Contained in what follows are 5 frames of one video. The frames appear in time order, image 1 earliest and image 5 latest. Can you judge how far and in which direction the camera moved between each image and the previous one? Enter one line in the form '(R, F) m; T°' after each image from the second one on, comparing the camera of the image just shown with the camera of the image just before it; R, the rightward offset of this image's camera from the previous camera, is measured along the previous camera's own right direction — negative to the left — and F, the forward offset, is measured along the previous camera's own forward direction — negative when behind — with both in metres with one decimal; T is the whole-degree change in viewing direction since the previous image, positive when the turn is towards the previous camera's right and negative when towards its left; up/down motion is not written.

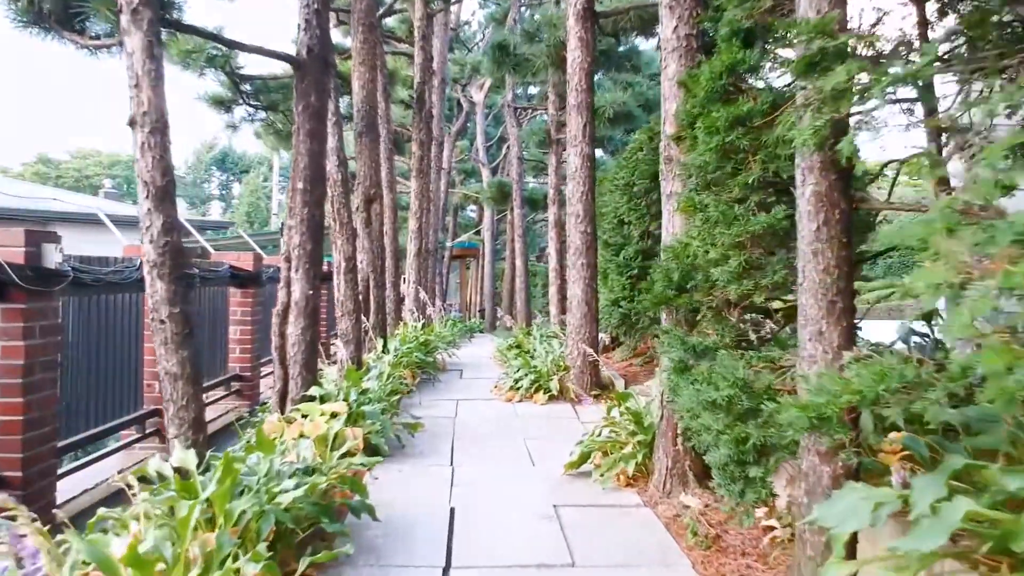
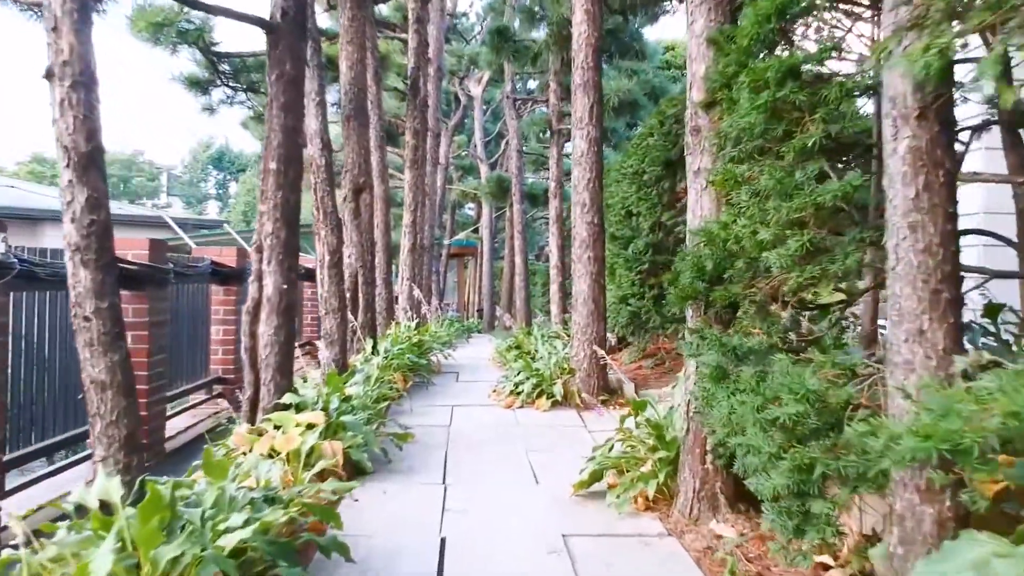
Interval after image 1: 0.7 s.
(0.0, +0.6) m; 0°
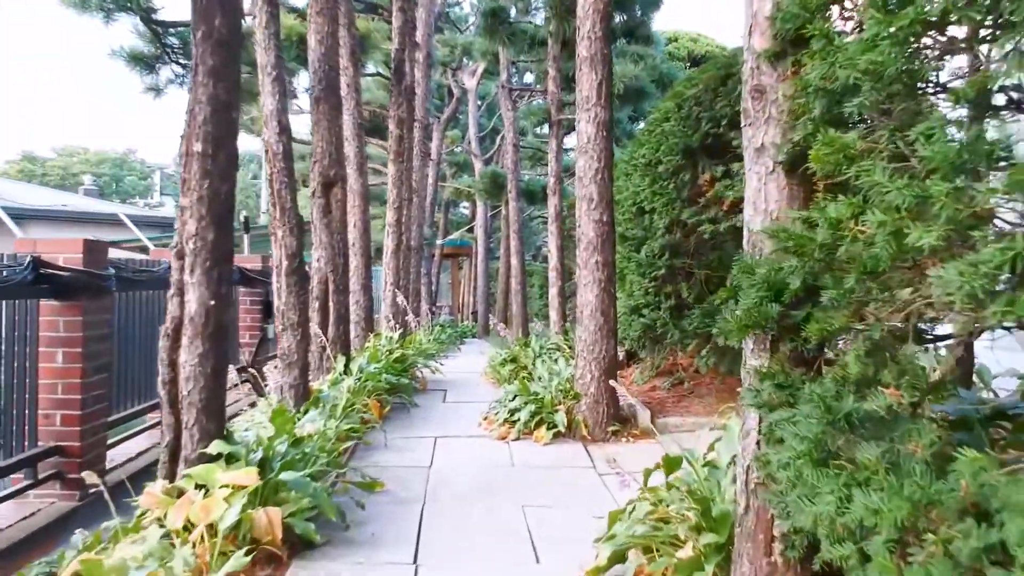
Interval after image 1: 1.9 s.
(0.0, +1.0) m; 0°
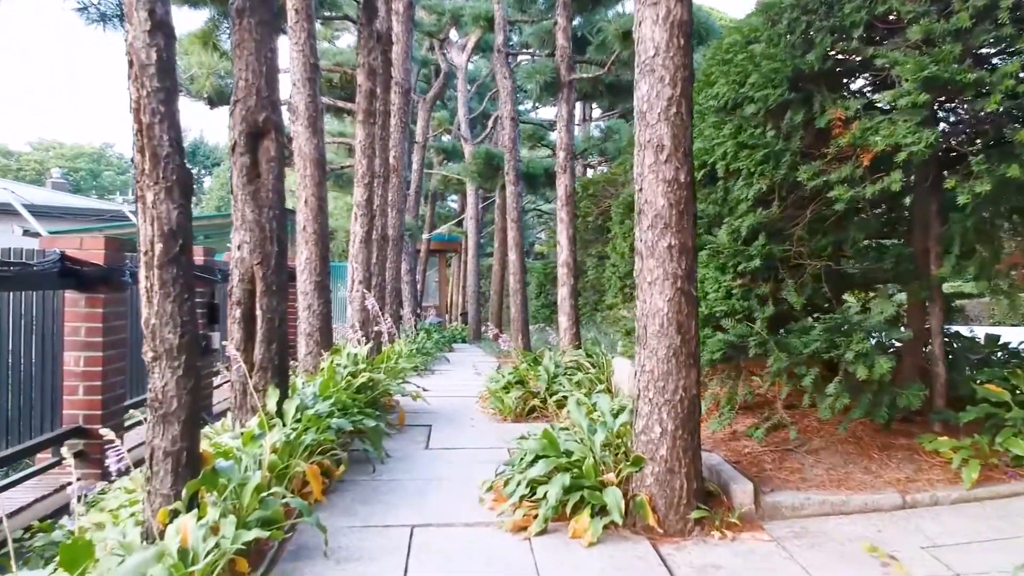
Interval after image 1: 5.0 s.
(-0.1, +2.1) m; +1°
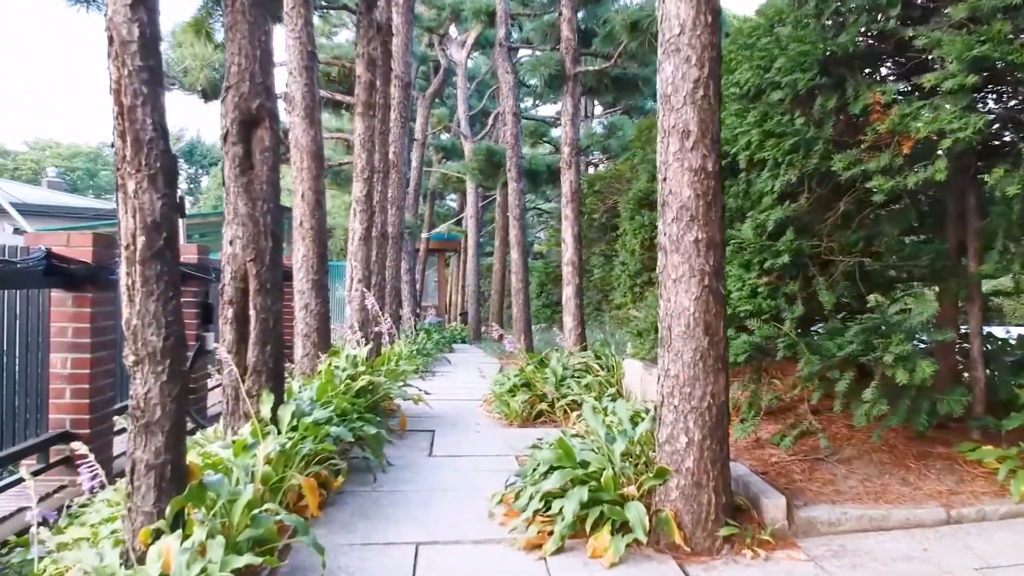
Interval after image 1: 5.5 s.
(0.0, +0.3) m; 0°
